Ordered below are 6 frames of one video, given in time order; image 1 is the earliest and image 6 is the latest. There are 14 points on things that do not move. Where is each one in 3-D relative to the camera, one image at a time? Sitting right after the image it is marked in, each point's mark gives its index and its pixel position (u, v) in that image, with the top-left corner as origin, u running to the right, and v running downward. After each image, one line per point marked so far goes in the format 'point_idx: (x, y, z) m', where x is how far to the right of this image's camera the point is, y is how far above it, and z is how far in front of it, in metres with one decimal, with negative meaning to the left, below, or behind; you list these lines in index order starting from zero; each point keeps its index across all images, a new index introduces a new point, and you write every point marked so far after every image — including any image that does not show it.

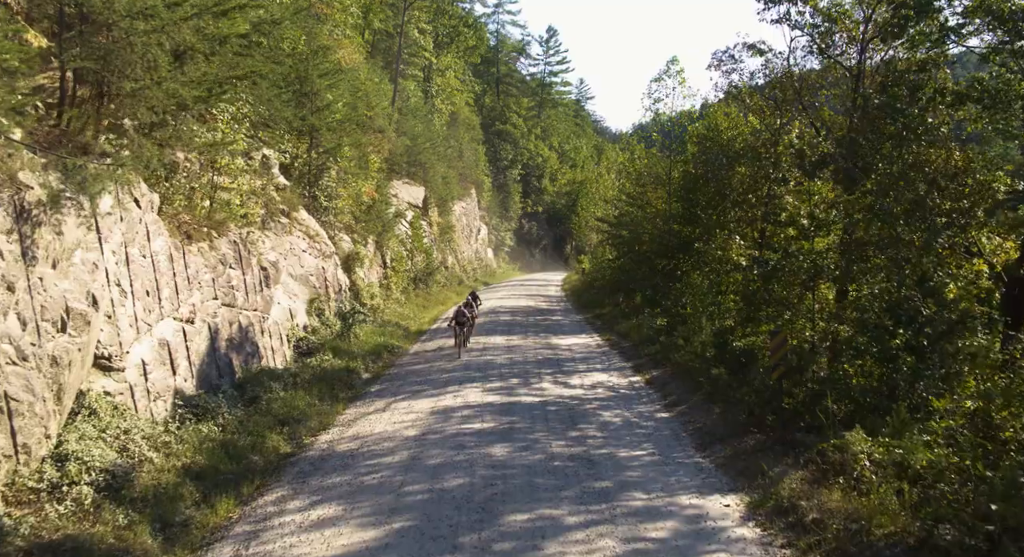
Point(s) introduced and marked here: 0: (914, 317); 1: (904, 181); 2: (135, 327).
0: (+4.4, -0.4, +11.0) m
1: (+5.4, +1.3, +13.7) m
2: (-4.3, -0.6, +11.5) m
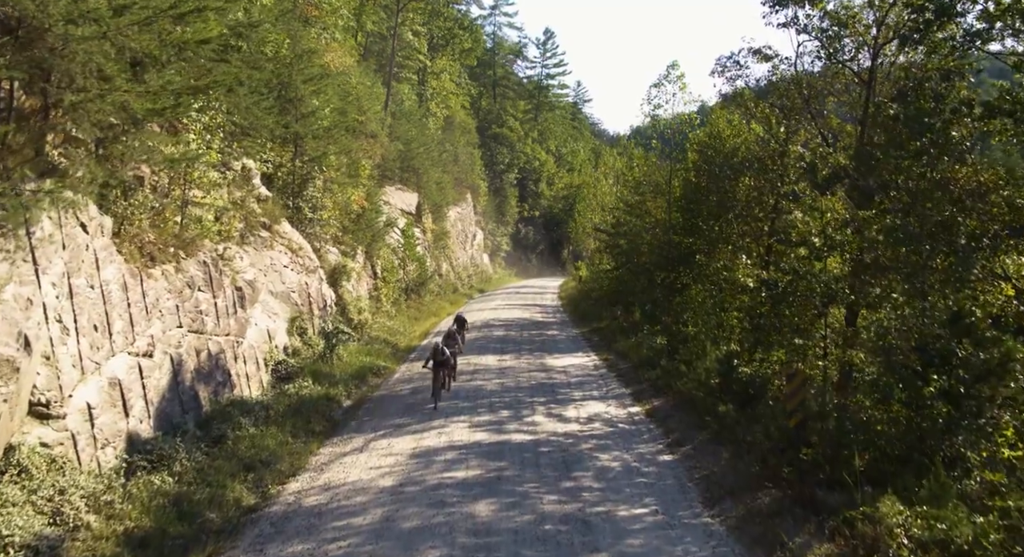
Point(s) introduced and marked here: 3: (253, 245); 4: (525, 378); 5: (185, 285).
0: (+4.3, -0.8, +9.8) m
1: (+5.3, +1.0, +12.5) m
2: (-4.5, -0.9, +10.3) m
3: (-5.2, +0.7, +19.9) m
4: (+0.3, -2.0, +19.3) m
5: (-4.8, -0.1, +14.6) m
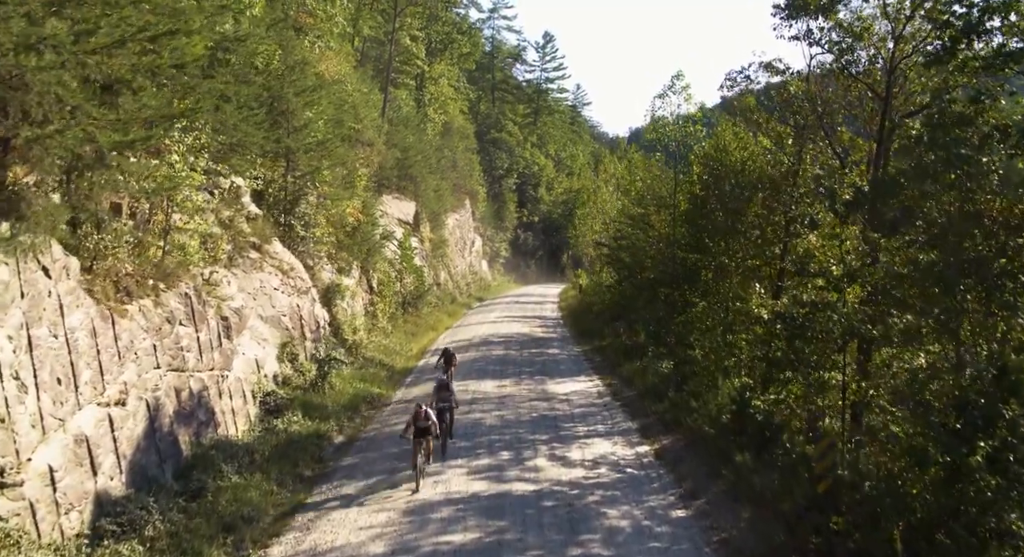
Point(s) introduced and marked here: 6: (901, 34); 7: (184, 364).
0: (+4.3, -1.3, +8.9) m
1: (+5.3, +0.5, +11.6) m
2: (-4.5, -1.4, +9.4) m
3: (-5.2, +0.2, +19.0) m
4: (+0.3, -2.4, +18.4) m
5: (-4.8, -0.6, +13.7) m
6: (+6.5, +4.2, +16.9) m
7: (-4.6, -1.2, +14.1) m
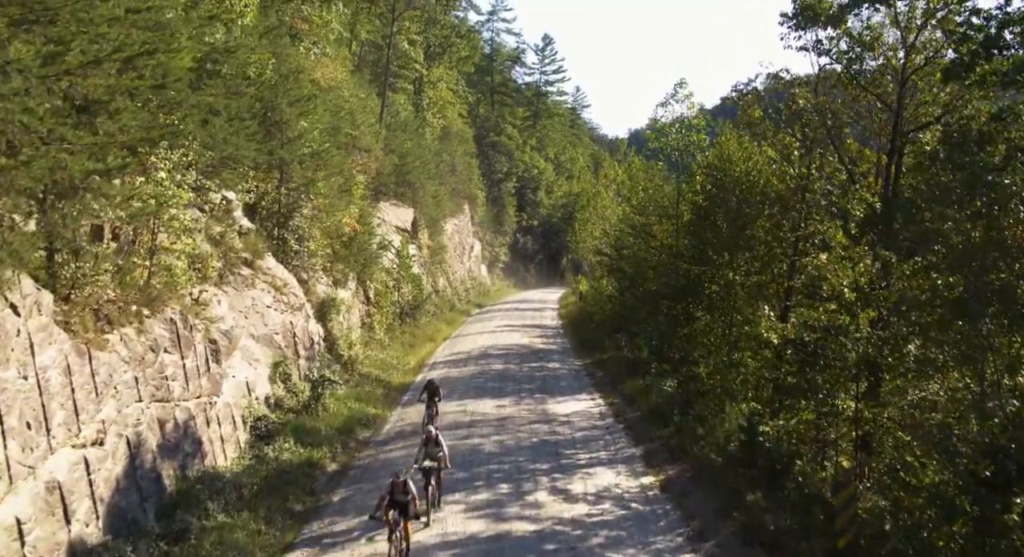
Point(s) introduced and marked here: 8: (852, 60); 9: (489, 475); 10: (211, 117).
0: (+4.3, -1.6, +8.3) m
1: (+5.3, +0.2, +11.0) m
2: (-4.5, -1.7, +8.8) m
3: (-5.2, -0.1, +18.4) m
4: (+0.3, -2.8, +17.8) m
5: (-4.8, -0.9, +13.1) m
6: (+6.5, +3.9, +16.3) m
7: (-4.6, -1.6, +13.5) m
8: (+5.8, +3.8, +17.1) m
9: (-0.3, -2.9, +14.6) m
10: (-5.5, +2.9, +18.1) m
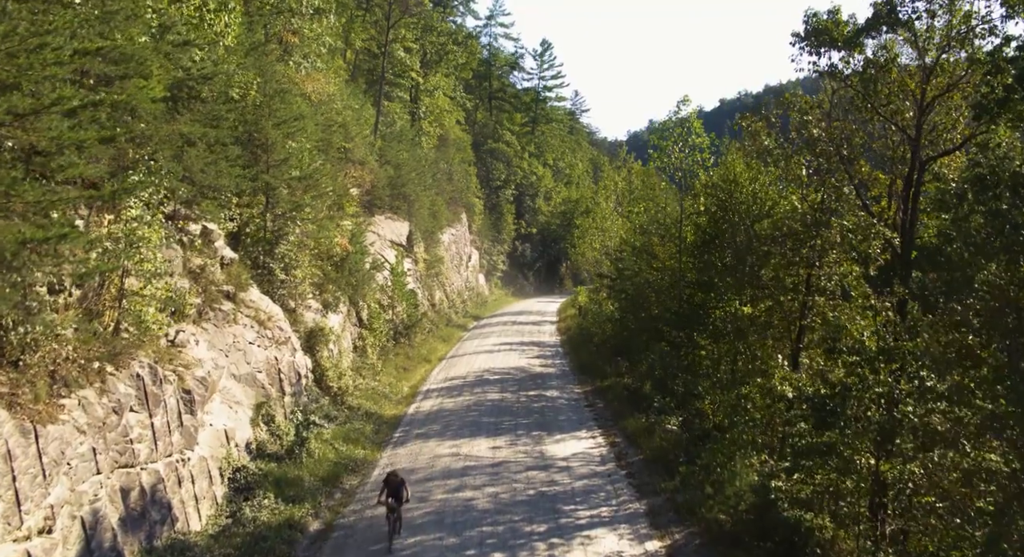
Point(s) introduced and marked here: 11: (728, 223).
0: (+4.2, -2.3, +7.3) m
1: (+5.2, -0.5, +10.0) m
2: (-4.5, -2.4, +7.8) m
3: (-5.3, -0.8, +17.3) m
4: (+0.2, -3.5, +16.8) m
5: (-4.9, -1.6, +12.0) m
6: (+6.5, +3.2, +15.3) m
7: (-4.7, -2.2, +12.4) m
8: (+5.7, +3.1, +16.1) m
9: (-0.4, -3.5, +13.5) m
10: (-5.5, +2.2, +17.1) m
11: (+4.3, +1.0, +19.5) m
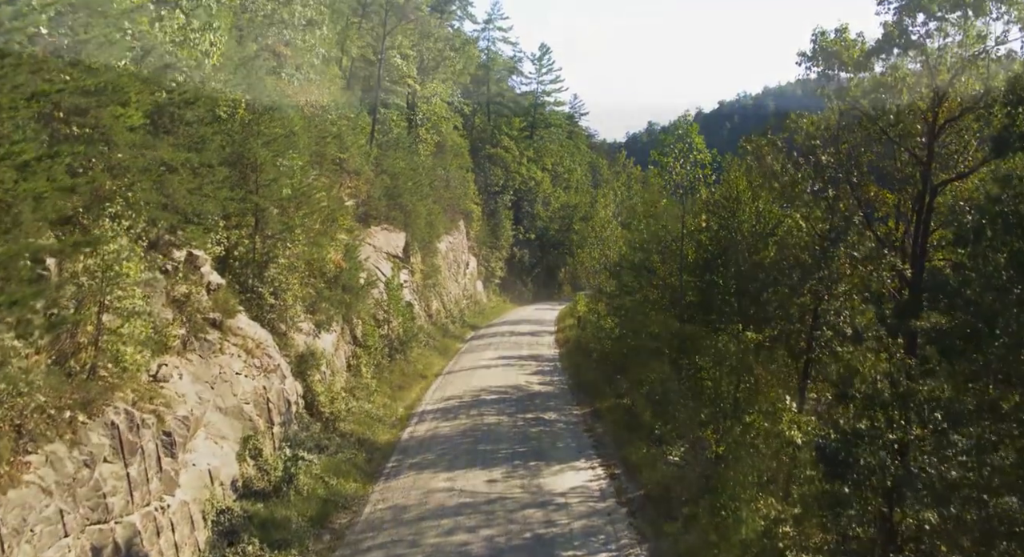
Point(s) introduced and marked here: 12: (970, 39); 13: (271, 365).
0: (+4.2, -2.8, +6.6) m
1: (+5.2, -1.0, +9.3) m
2: (-4.6, -2.9, +7.1) m
3: (-5.3, -1.3, +16.7) m
4: (+0.1, -4.0, +16.1) m
5: (-4.9, -2.1, +11.3) m
6: (+6.4, +2.7, +14.6) m
7: (-4.8, -2.8, +11.8) m
8: (+5.7, +2.6, +15.4) m
9: (-0.5, -4.0, +12.9) m
10: (-5.6, +1.7, +16.4) m
11: (+4.2, +0.5, +18.8) m
12: (+6.6, +3.4, +14.4) m
13: (-4.8, -1.8, +19.9) m
